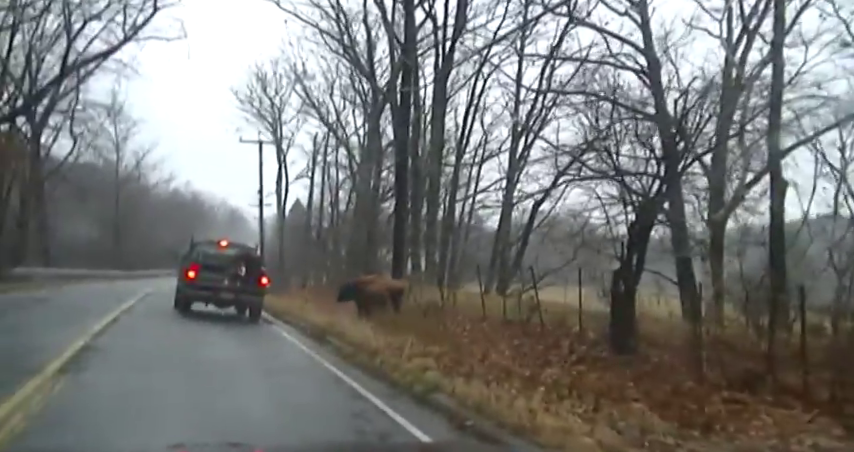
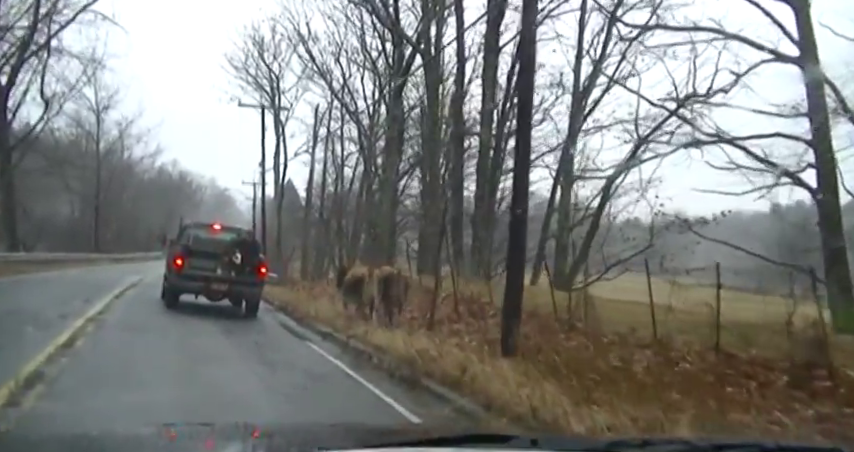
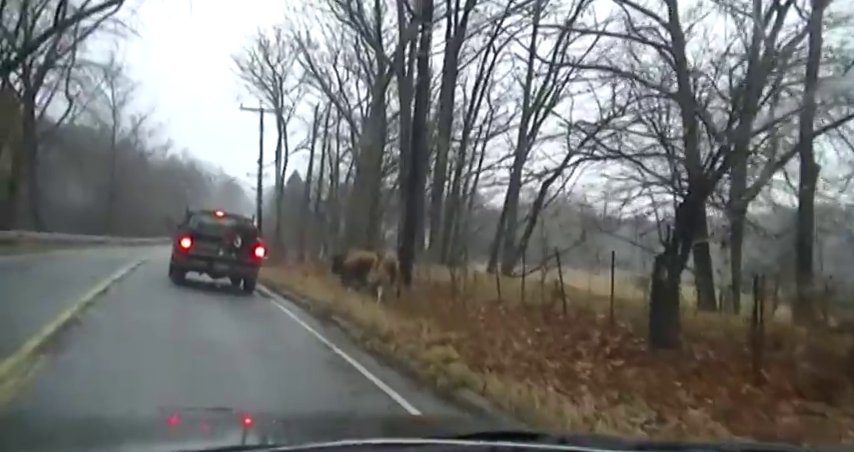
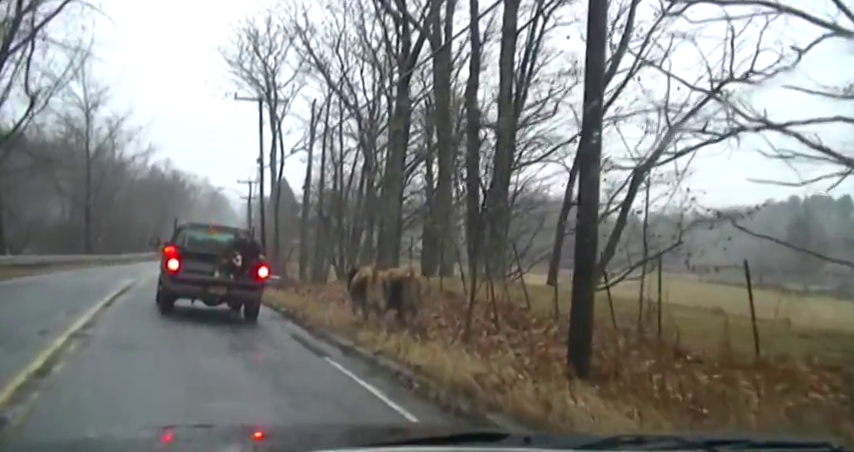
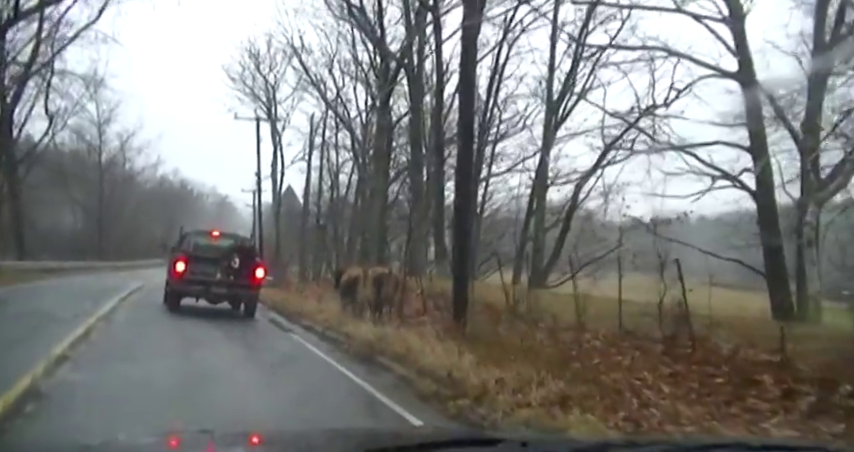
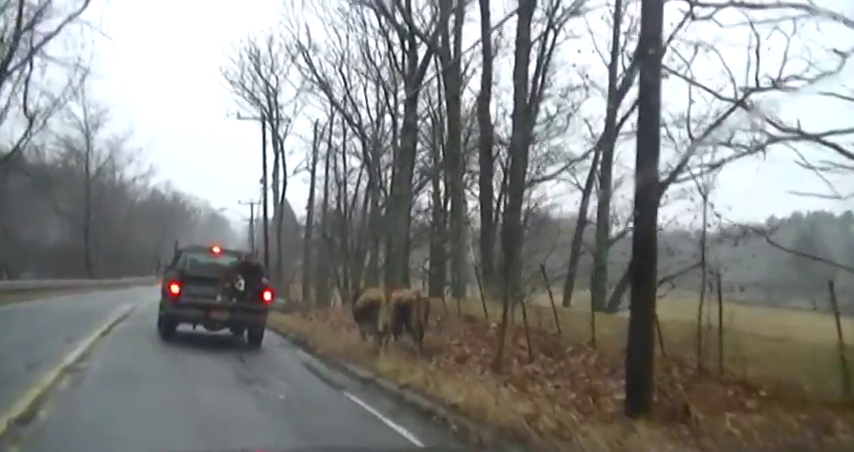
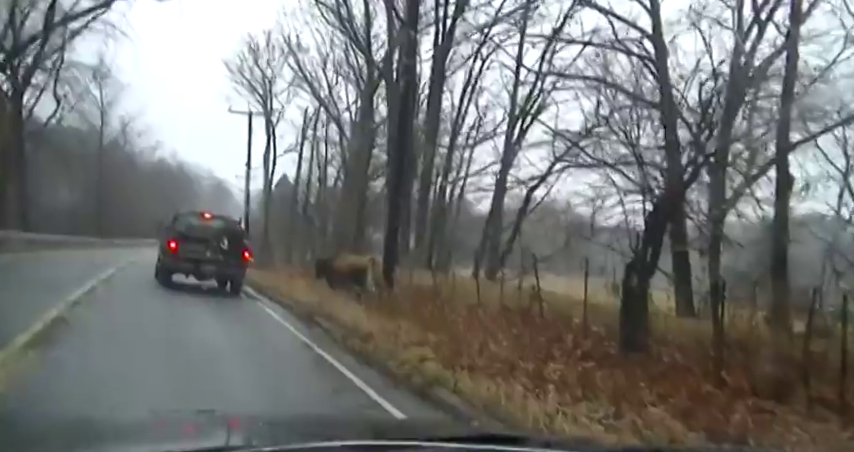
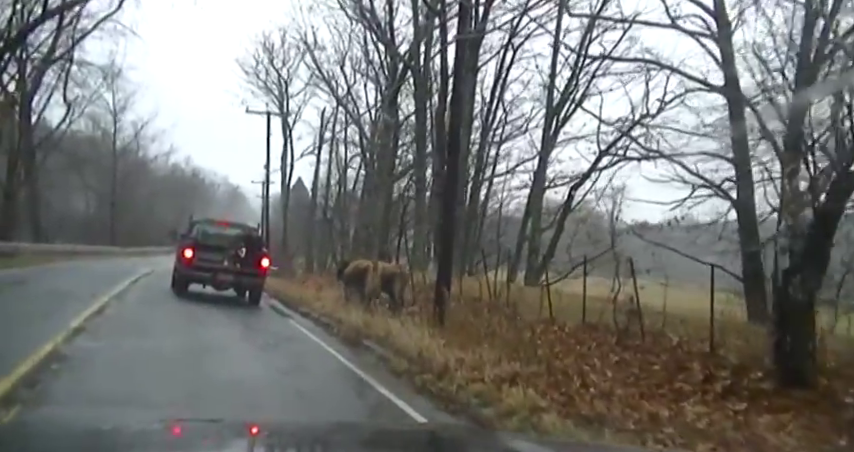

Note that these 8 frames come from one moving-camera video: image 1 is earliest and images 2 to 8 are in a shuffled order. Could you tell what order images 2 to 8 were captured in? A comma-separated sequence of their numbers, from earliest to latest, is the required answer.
7, 3, 8, 5, 2, 4, 6
